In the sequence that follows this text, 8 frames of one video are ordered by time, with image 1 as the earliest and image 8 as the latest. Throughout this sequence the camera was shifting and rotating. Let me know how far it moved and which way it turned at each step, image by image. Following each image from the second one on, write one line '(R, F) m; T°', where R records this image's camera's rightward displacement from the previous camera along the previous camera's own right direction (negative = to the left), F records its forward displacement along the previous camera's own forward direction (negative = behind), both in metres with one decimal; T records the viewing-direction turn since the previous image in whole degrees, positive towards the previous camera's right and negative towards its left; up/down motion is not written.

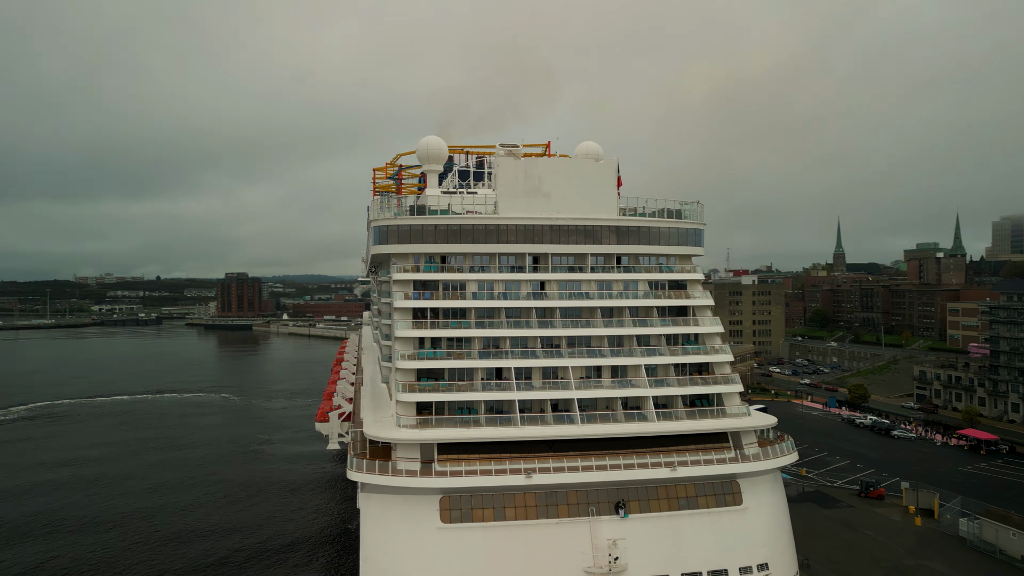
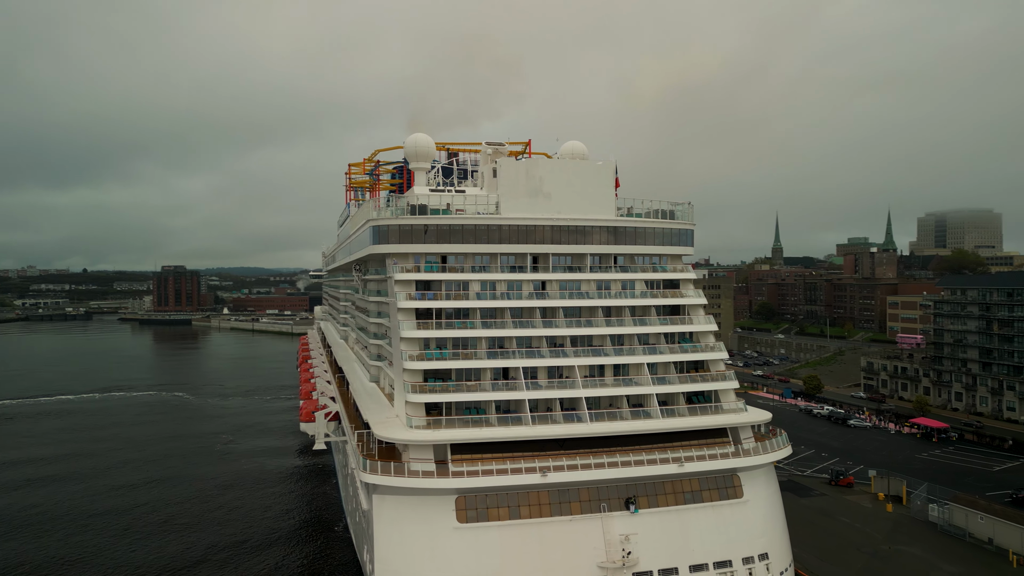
(-1.2, -0.1) m; +4°
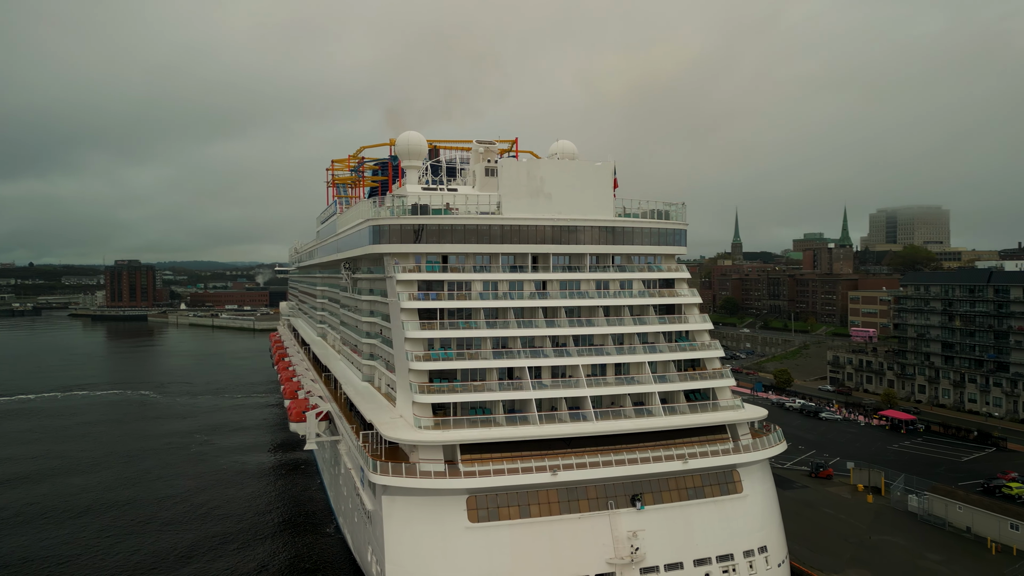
(-0.9, -0.1) m; +3°
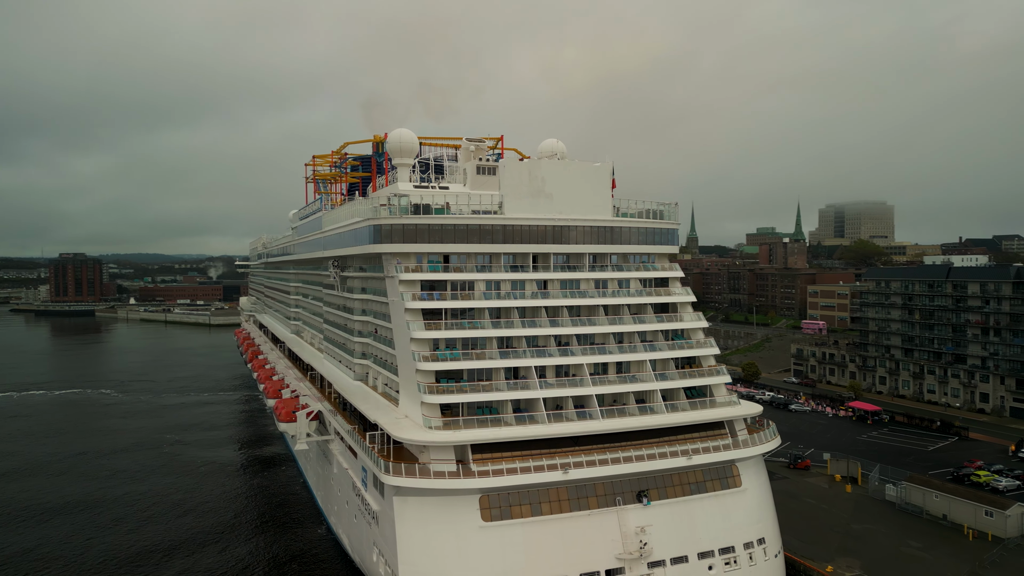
(-1.0, -0.1) m; +3°
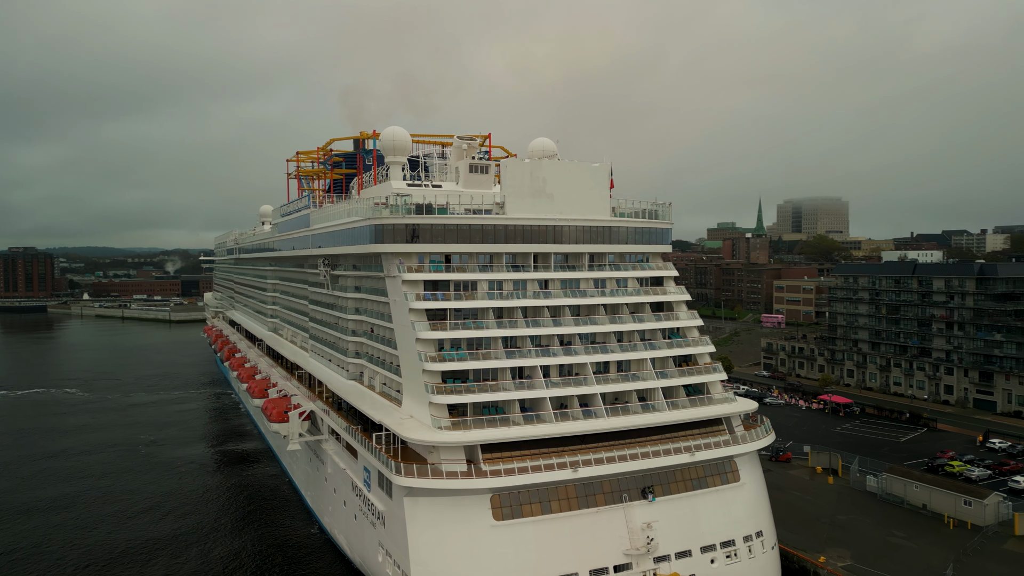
(-0.9, -0.1) m; +3°
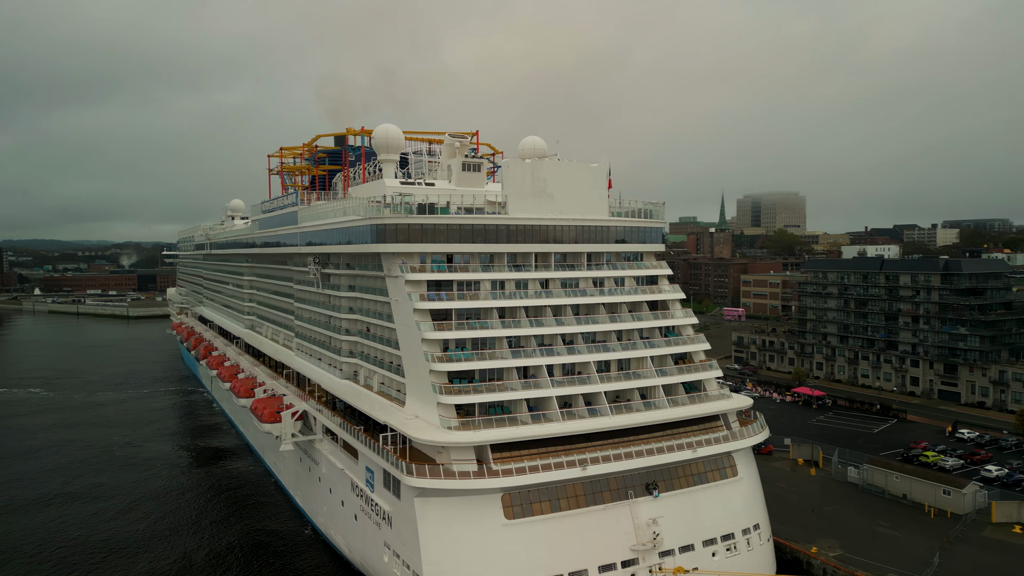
(-0.9, -0.1) m; +3°
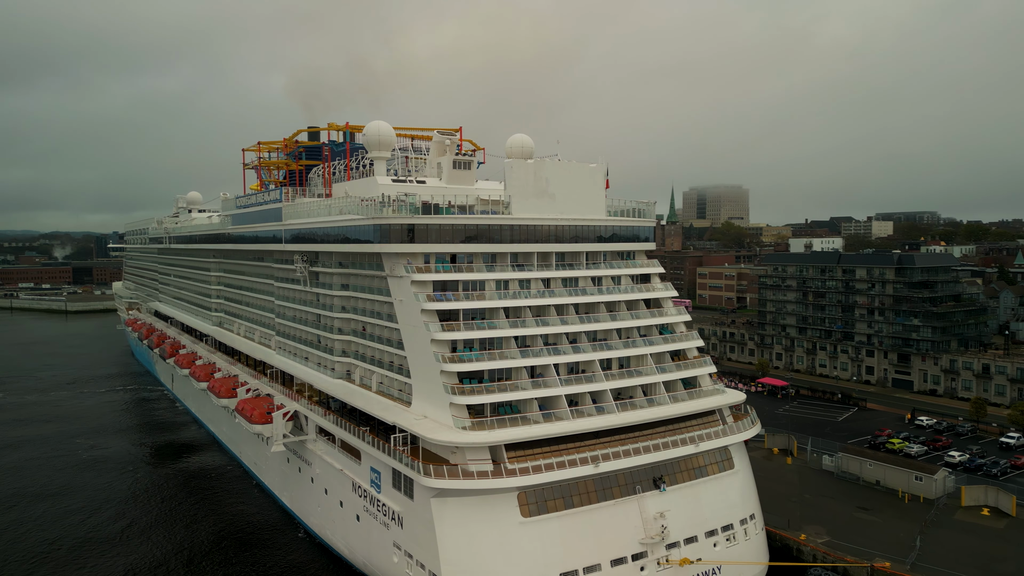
(-1.3, -0.1) m; +4°
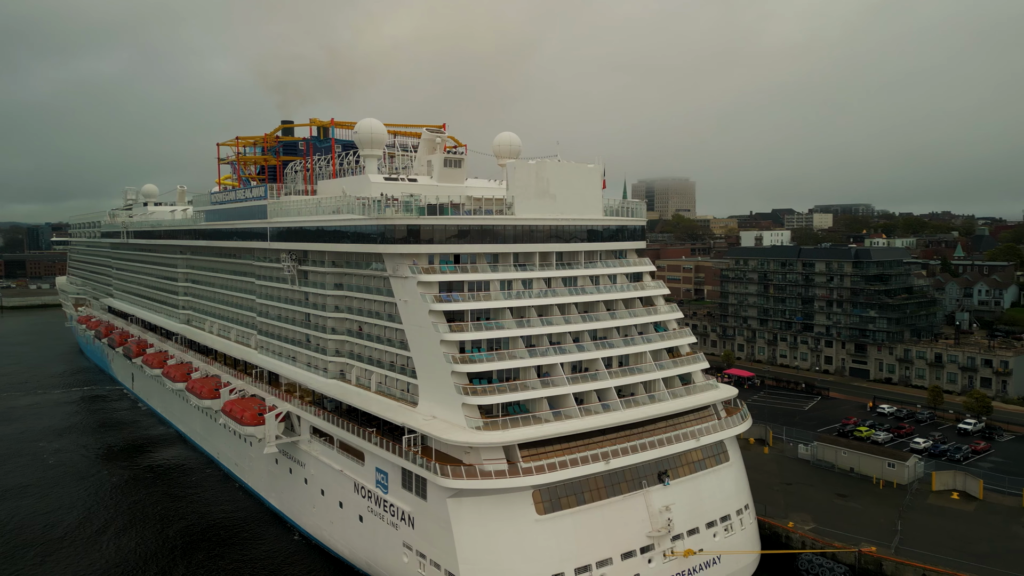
(-1.3, -0.2) m; +4°
